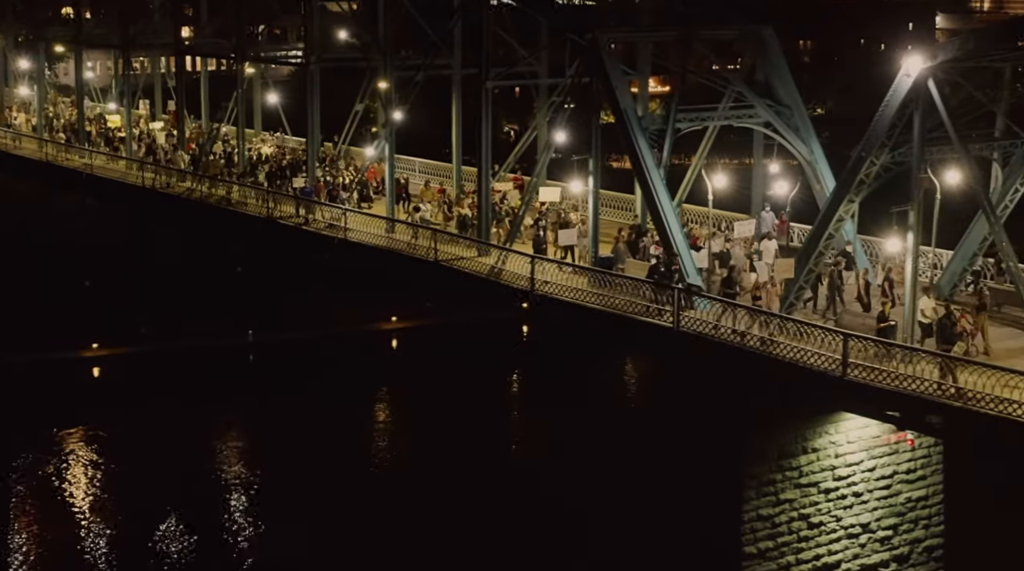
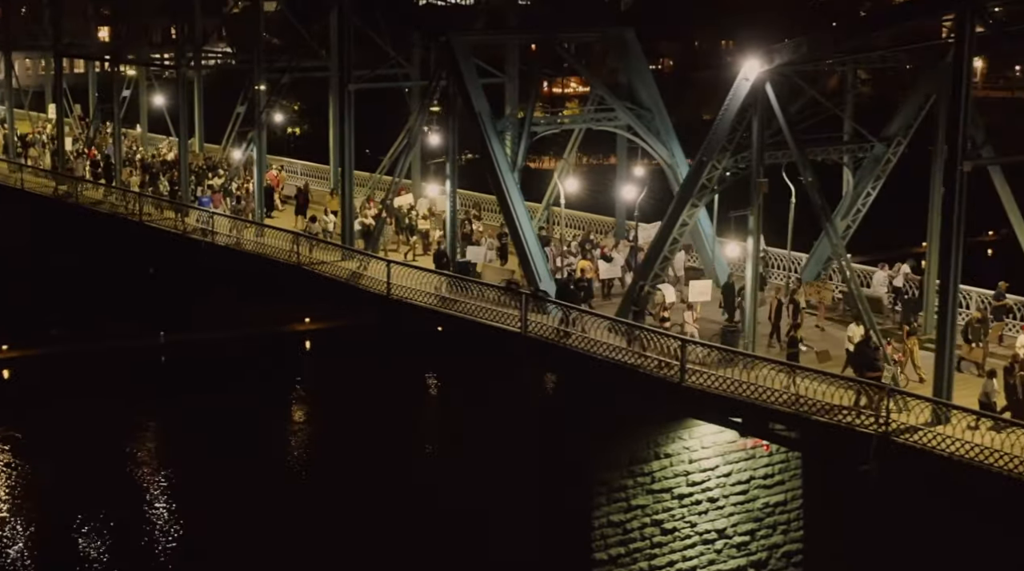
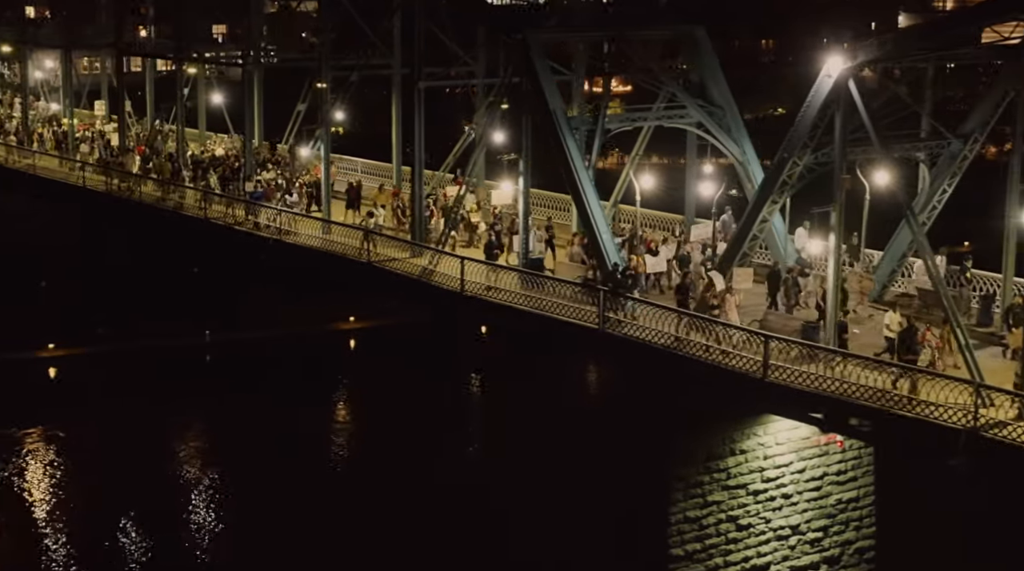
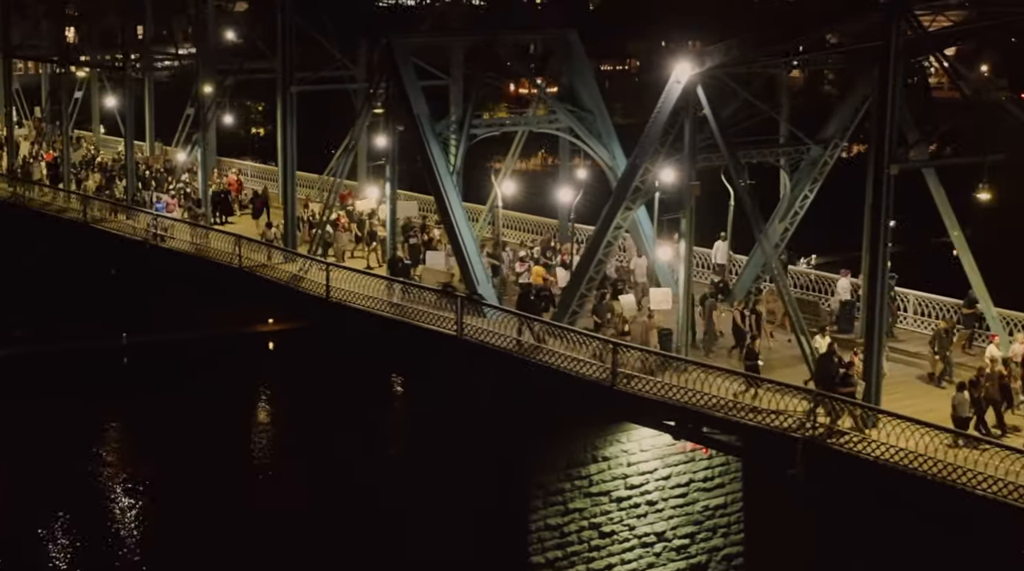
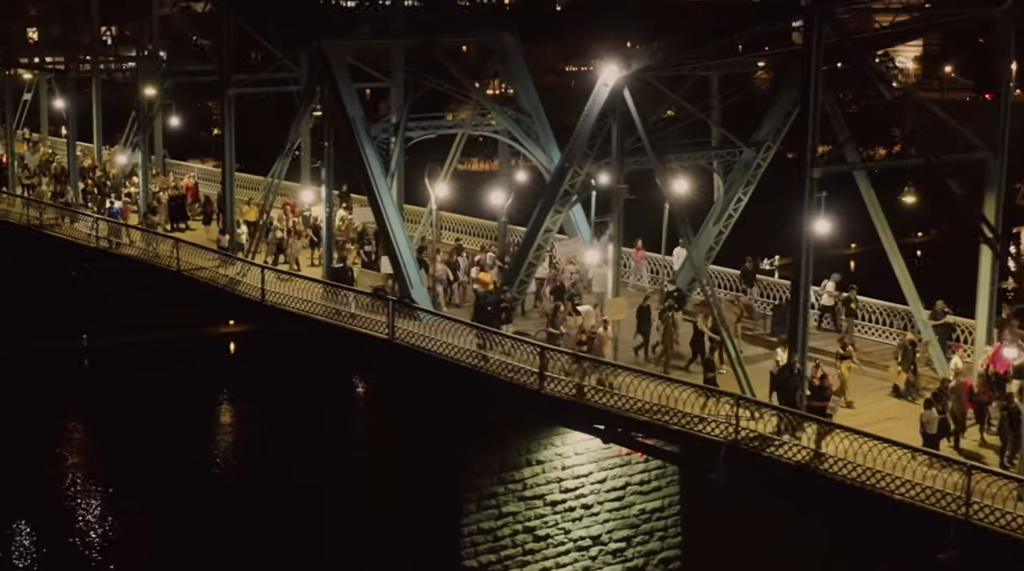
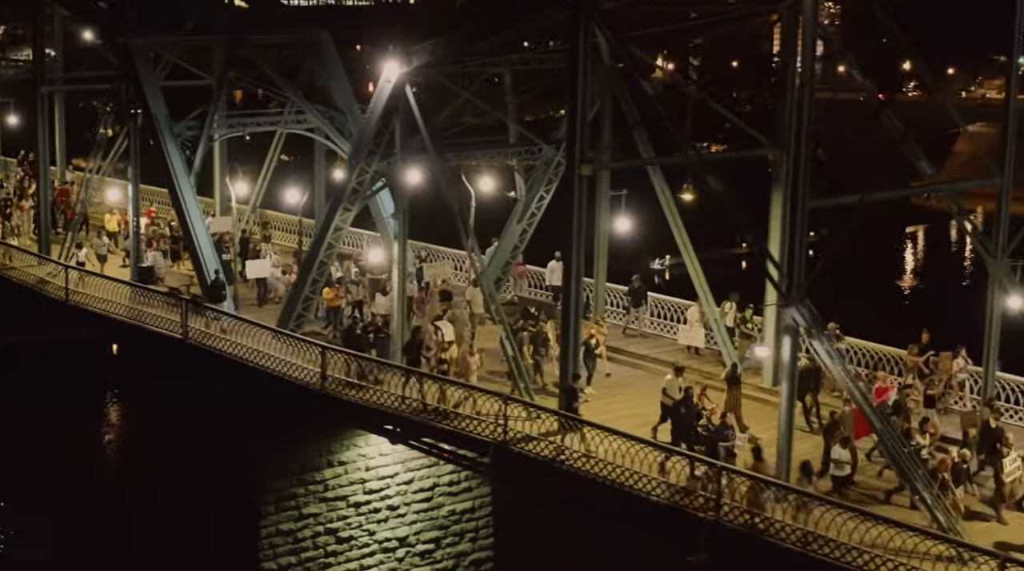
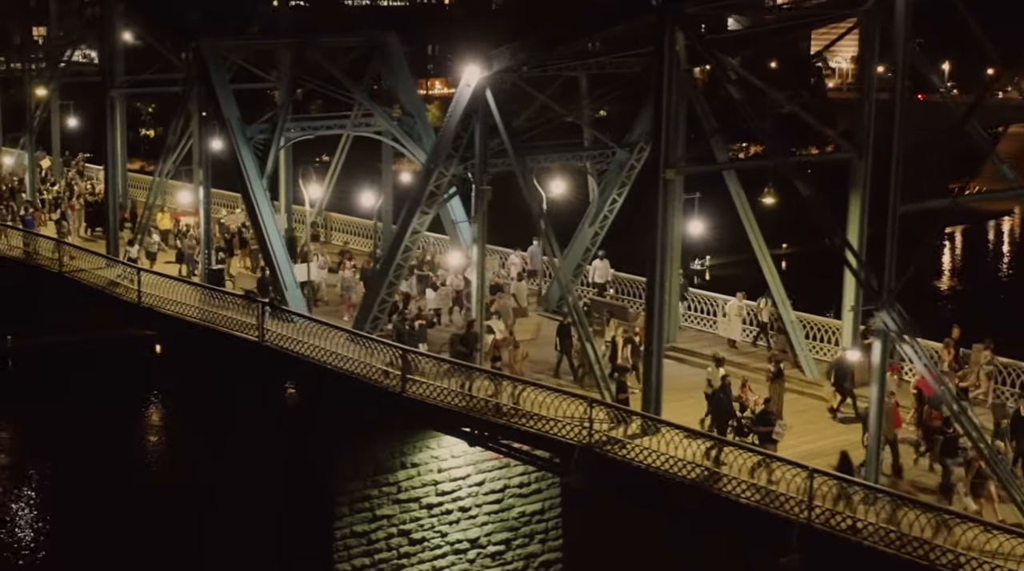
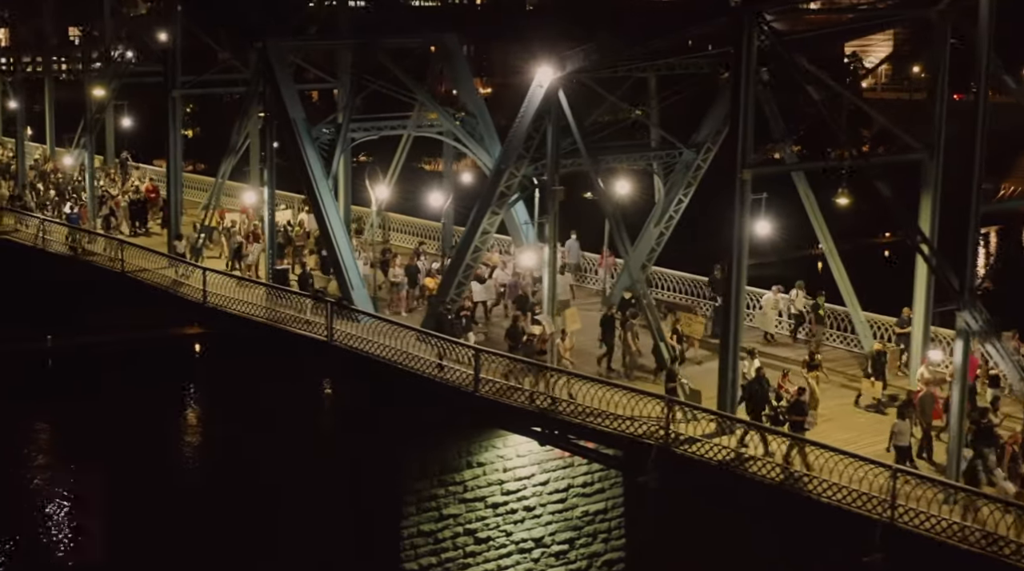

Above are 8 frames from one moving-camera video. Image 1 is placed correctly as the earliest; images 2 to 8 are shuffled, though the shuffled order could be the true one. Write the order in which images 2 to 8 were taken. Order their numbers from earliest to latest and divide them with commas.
3, 2, 4, 5, 8, 7, 6
